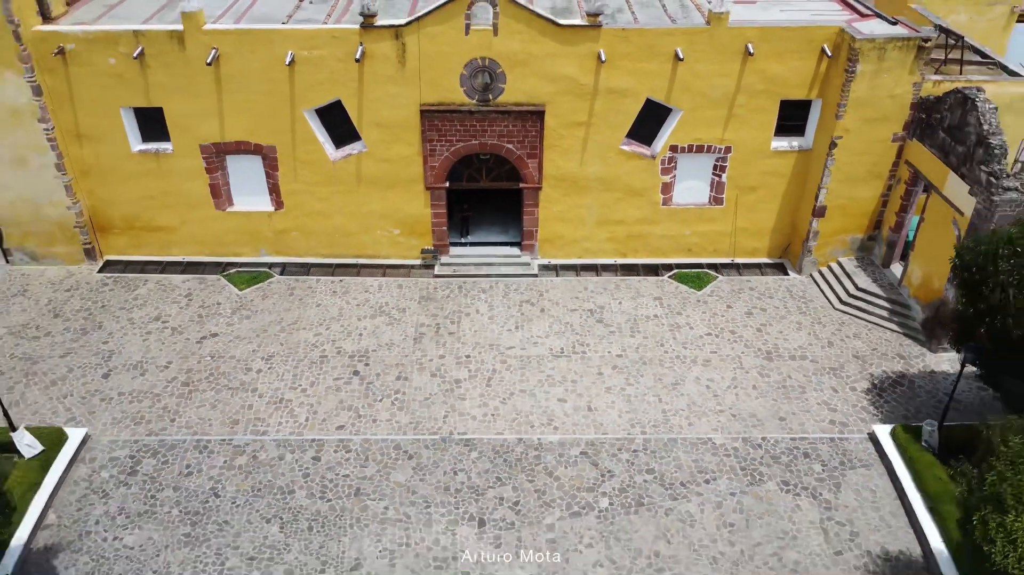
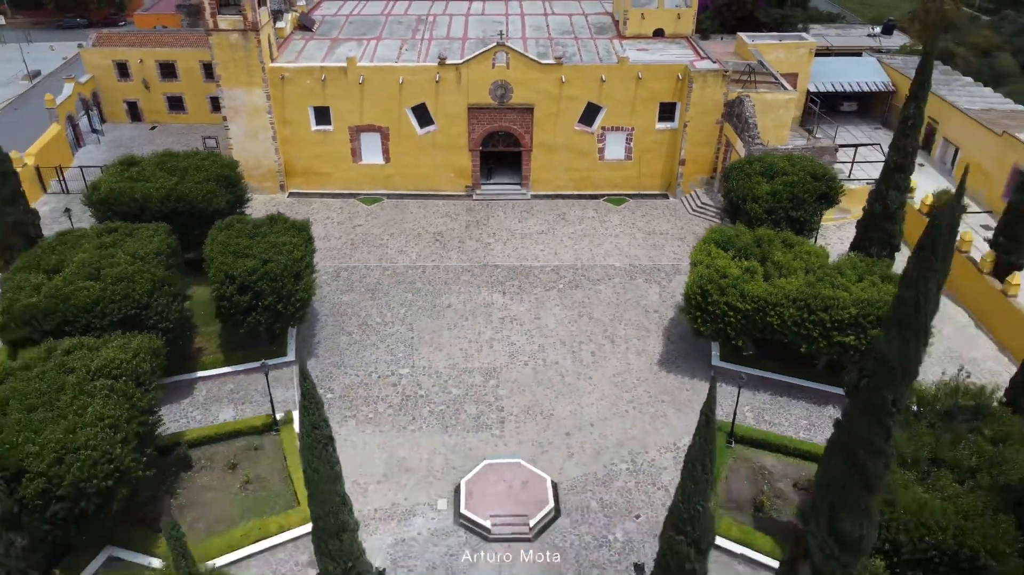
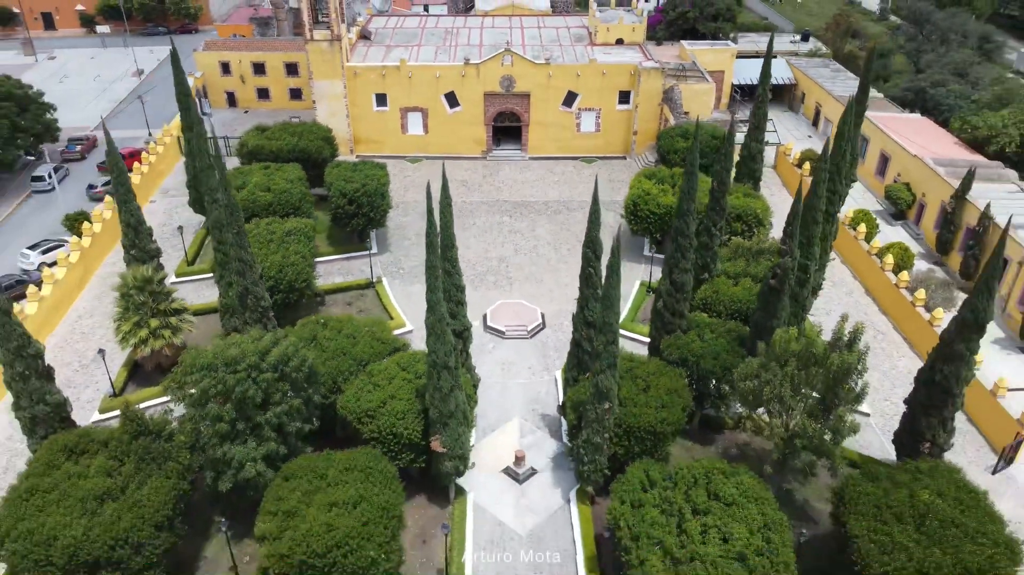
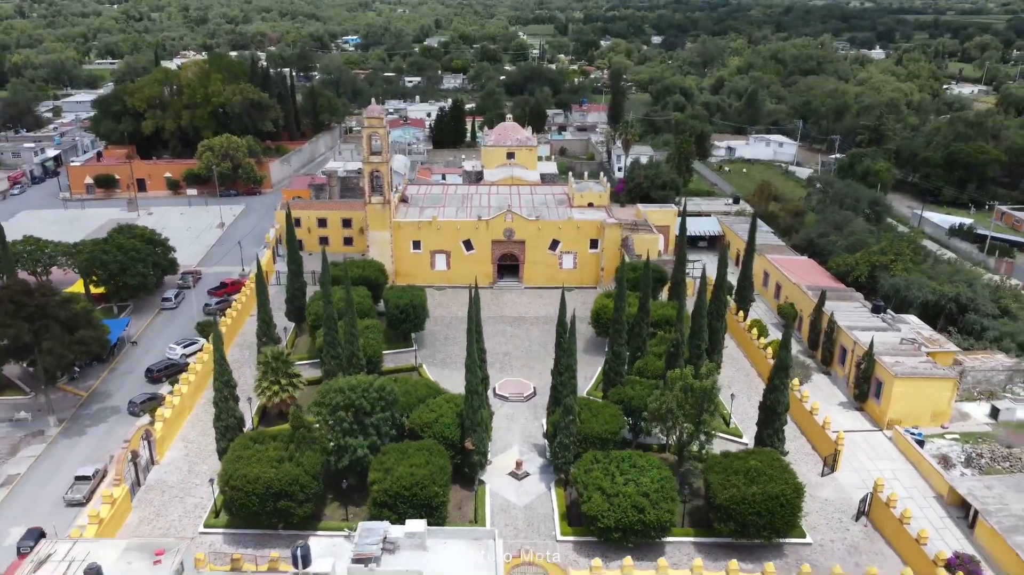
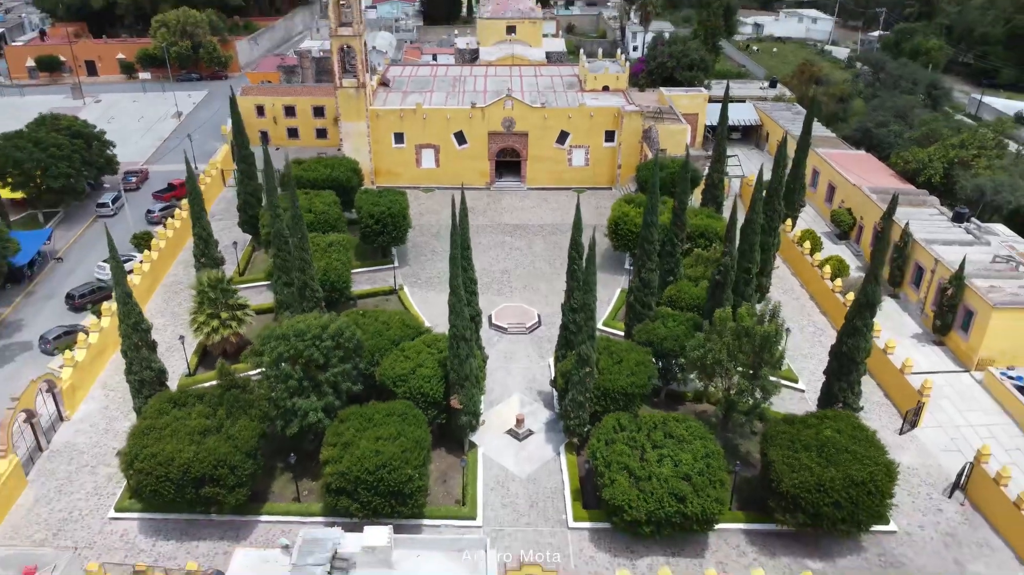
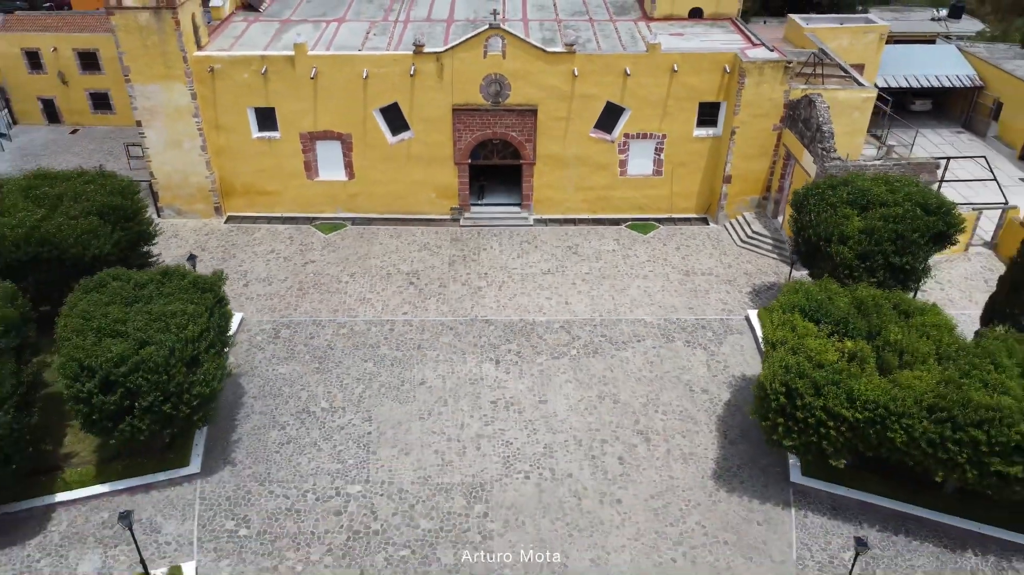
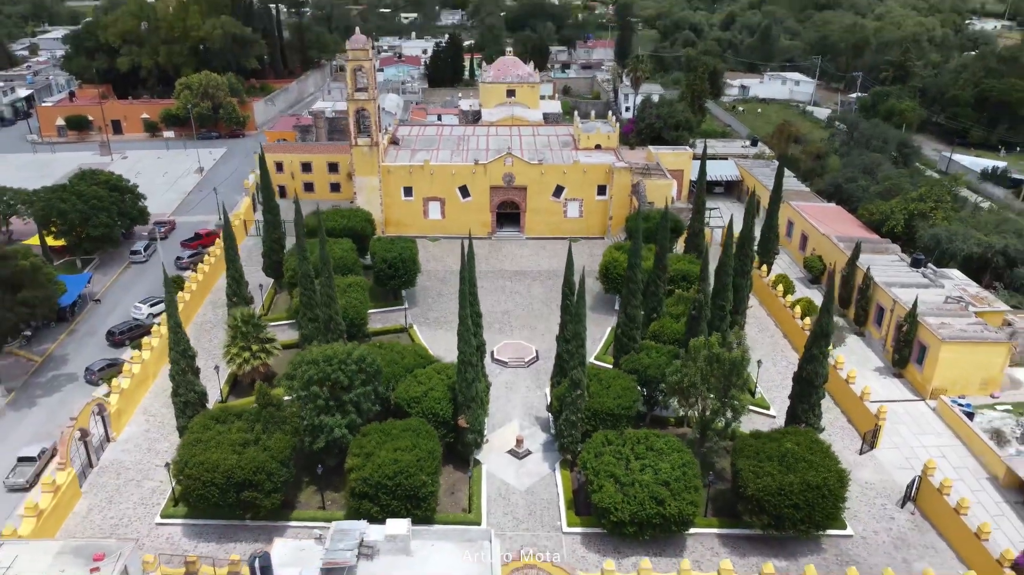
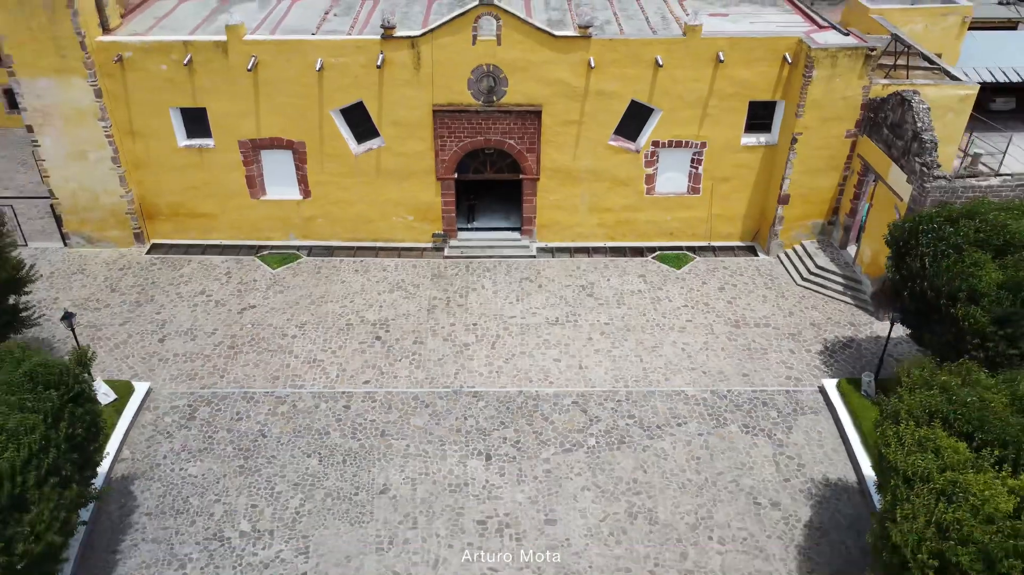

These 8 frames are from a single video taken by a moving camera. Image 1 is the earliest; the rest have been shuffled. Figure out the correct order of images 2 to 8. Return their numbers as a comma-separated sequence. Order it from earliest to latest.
8, 6, 2, 3, 5, 7, 4
